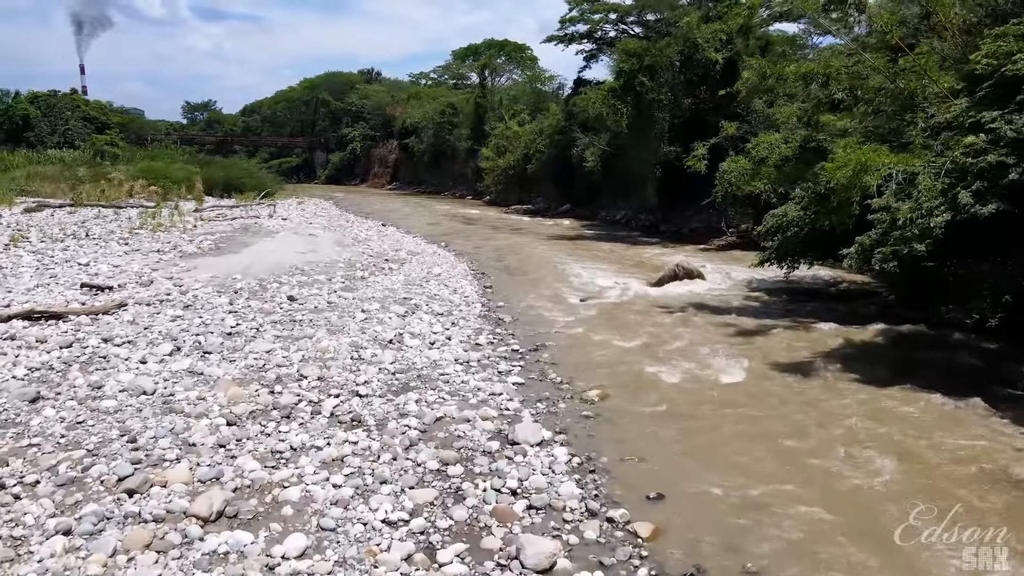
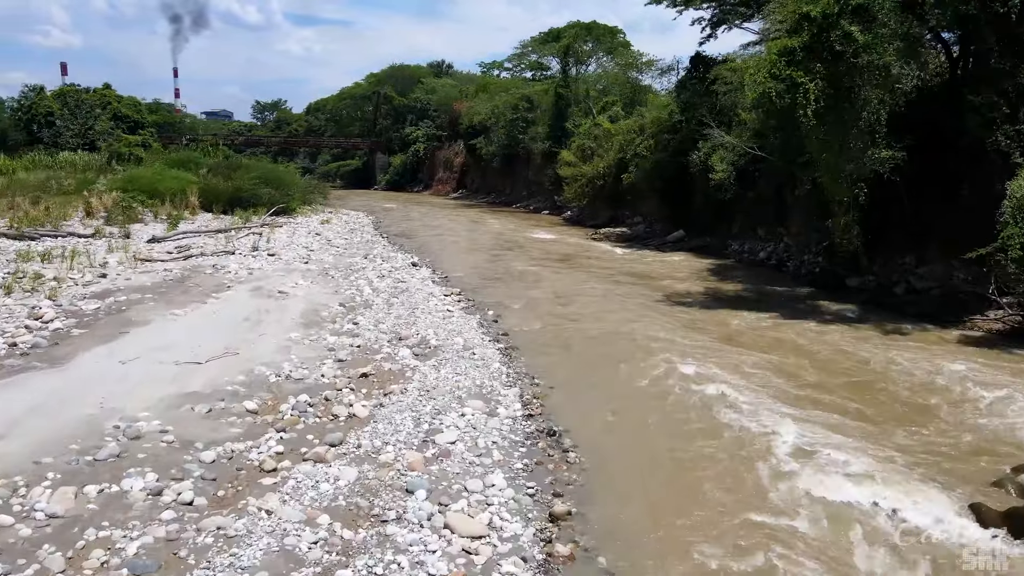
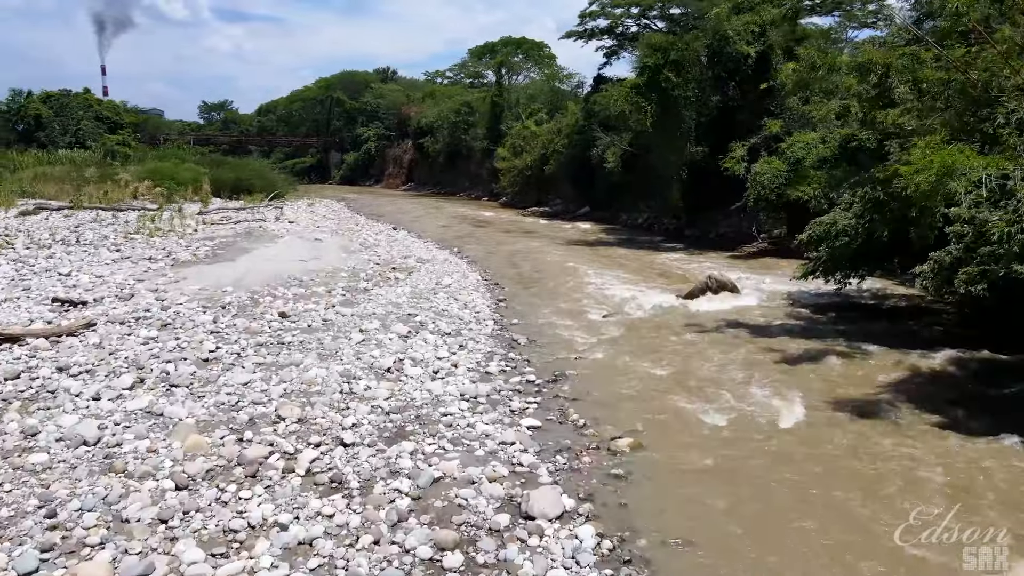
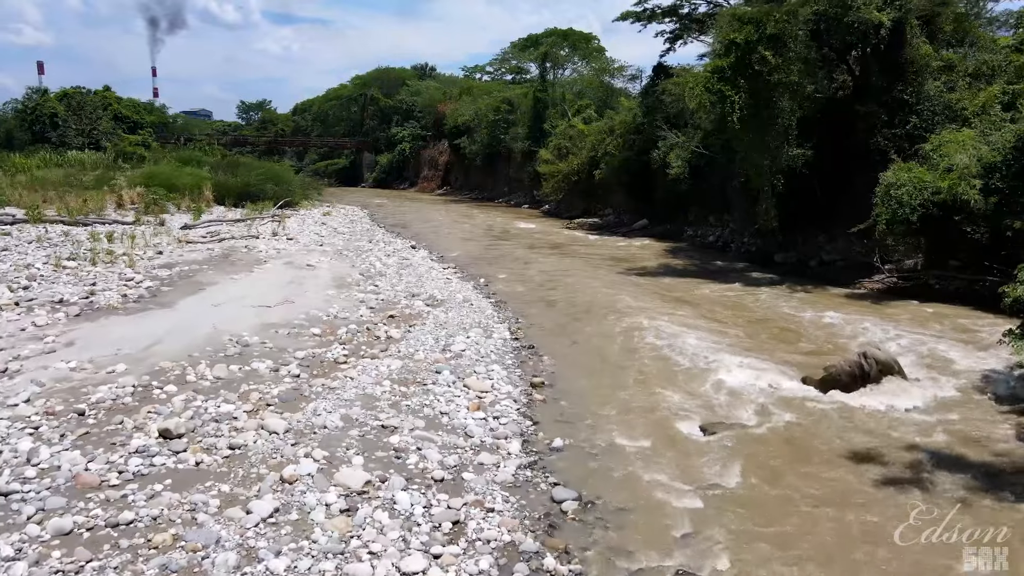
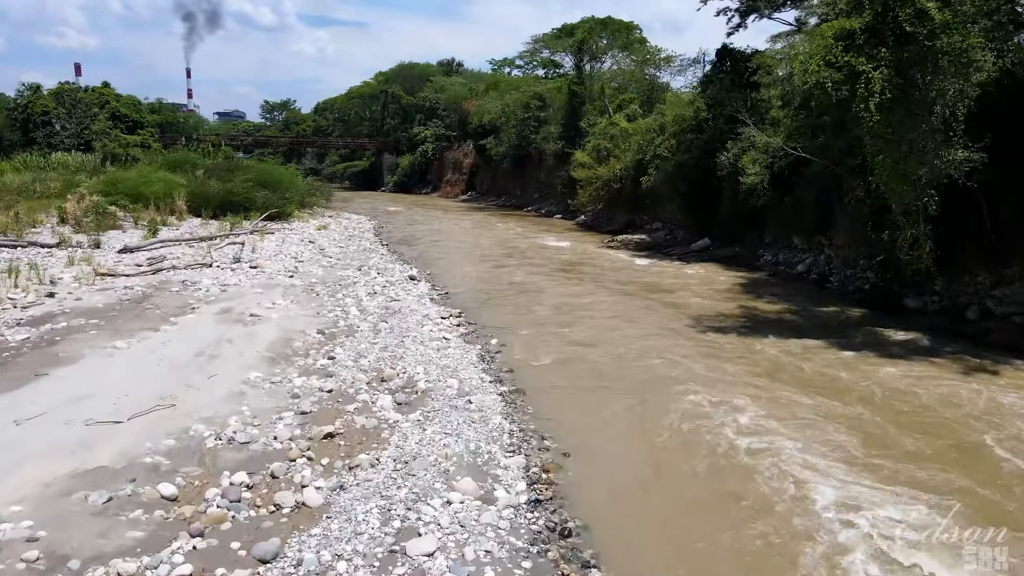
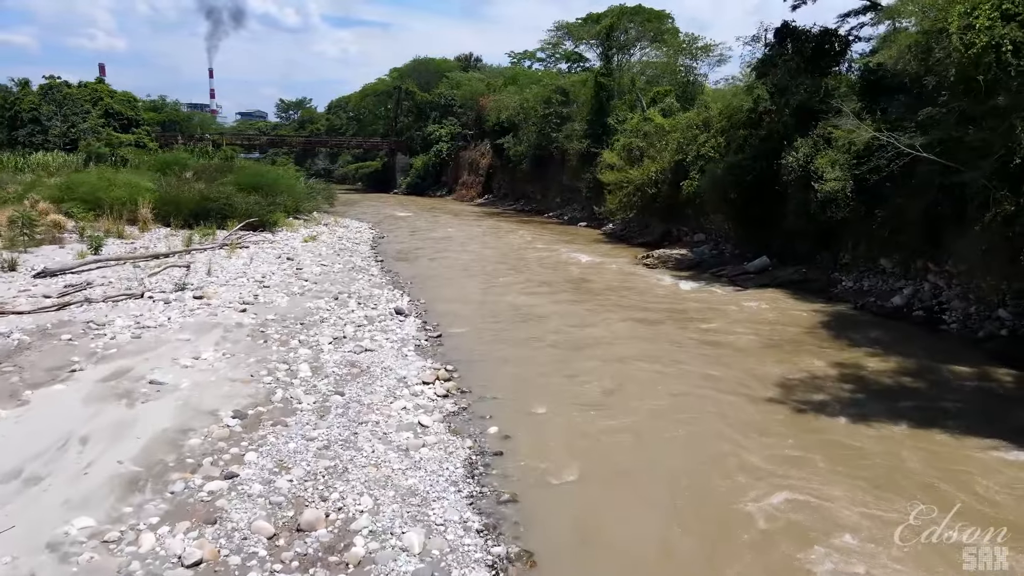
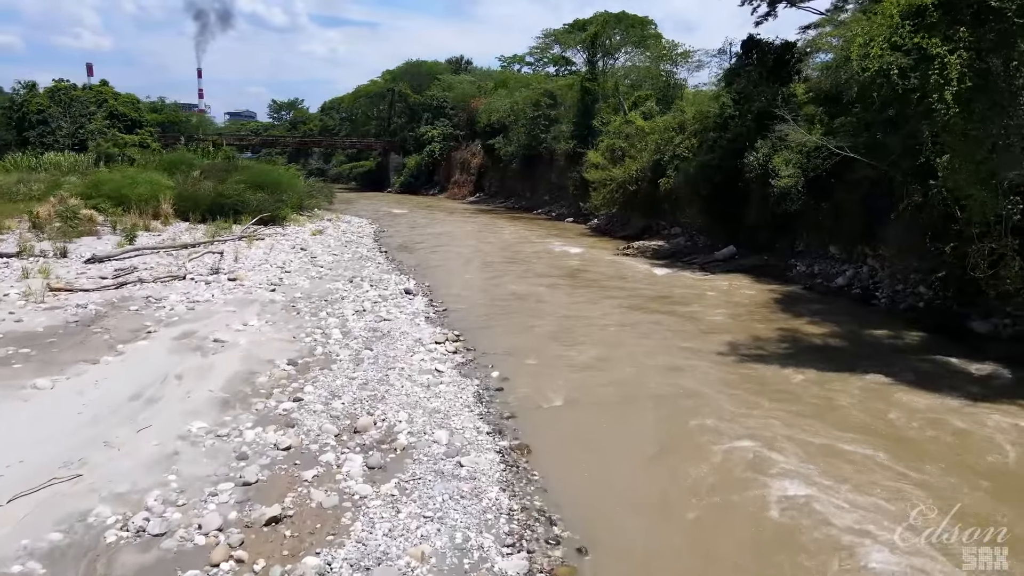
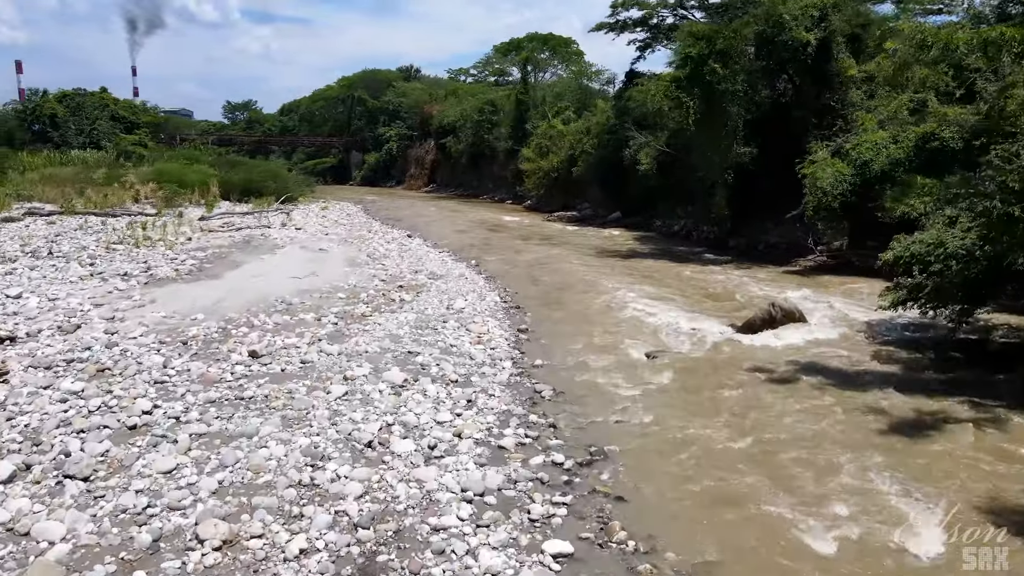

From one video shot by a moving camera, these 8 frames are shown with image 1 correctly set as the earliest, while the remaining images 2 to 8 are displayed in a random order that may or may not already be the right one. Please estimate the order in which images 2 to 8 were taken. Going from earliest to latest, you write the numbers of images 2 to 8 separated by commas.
3, 8, 4, 2, 5, 7, 6
